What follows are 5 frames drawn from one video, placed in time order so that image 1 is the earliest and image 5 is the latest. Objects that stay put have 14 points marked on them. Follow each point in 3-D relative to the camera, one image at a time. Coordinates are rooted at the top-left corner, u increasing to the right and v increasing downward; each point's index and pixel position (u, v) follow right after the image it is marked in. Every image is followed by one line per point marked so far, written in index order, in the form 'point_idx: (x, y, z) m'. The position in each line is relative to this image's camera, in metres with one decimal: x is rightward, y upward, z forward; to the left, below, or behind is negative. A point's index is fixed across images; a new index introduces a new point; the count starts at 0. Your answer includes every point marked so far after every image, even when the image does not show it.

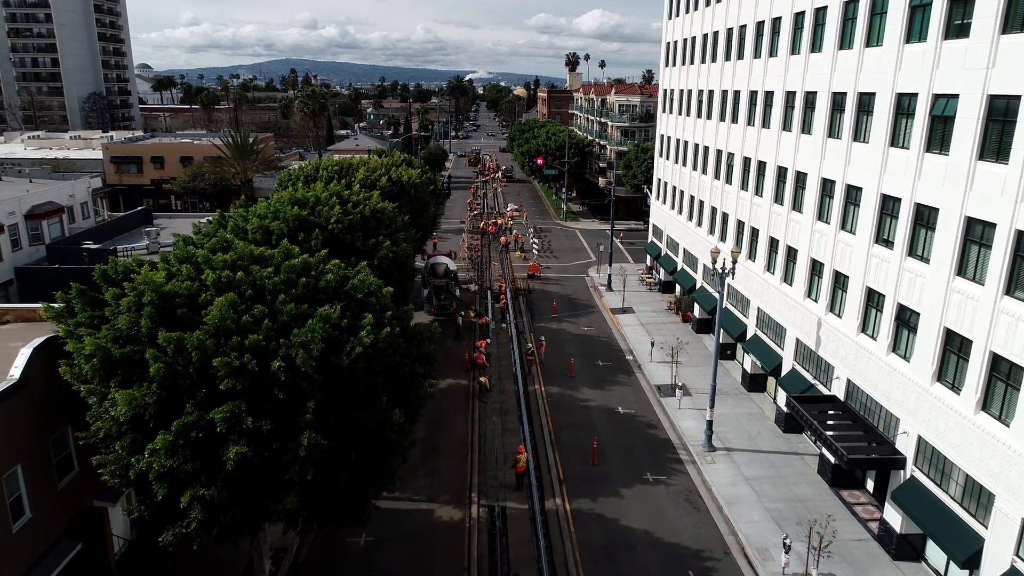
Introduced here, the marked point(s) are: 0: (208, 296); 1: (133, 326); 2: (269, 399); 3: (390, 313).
0: (-7.3, -0.2, +15.5) m
1: (-8.7, -0.9, +14.8) m
2: (-5.4, -2.5, +14.3) m
3: (-3.3, -0.7, +17.4) m
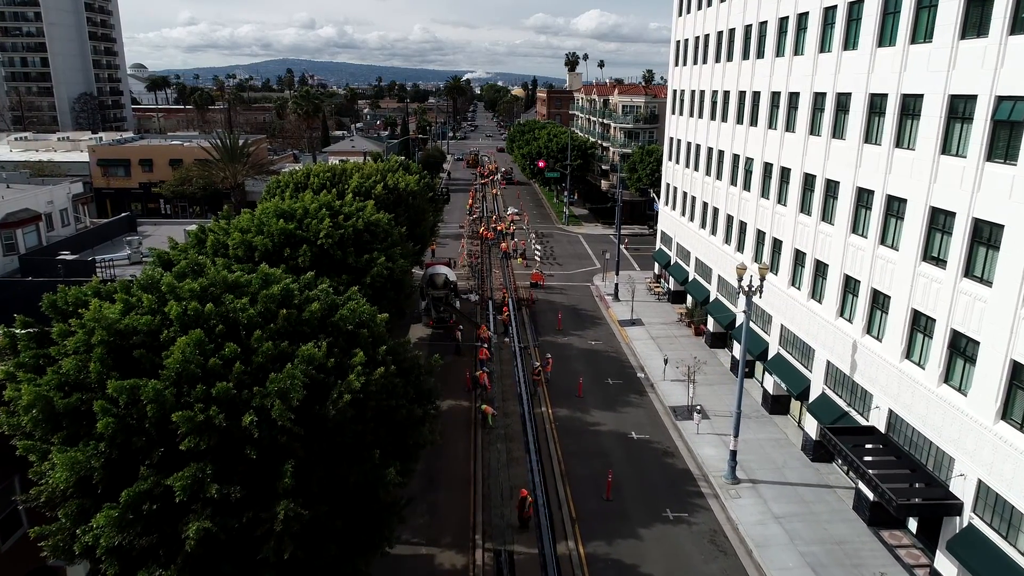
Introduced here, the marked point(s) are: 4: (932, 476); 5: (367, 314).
0: (-7.0, -0.9, +13.2) m
1: (-8.4, -1.6, +12.5) m
2: (-5.1, -3.2, +12.1) m
3: (-3.0, -1.4, +15.2) m
4: (+12.9, -5.8, +19.9) m
5: (-3.6, -0.6, +15.9) m
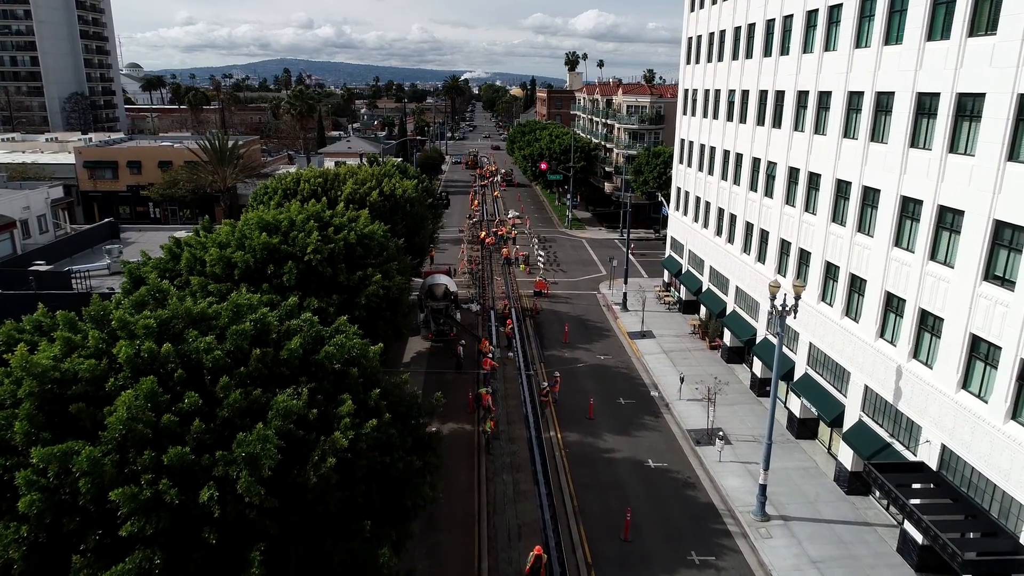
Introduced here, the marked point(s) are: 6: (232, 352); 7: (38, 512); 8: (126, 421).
0: (-6.6, -1.6, +10.9) m
1: (-8.0, -2.3, +10.2) m
2: (-4.8, -3.8, +9.8) m
3: (-2.7, -2.1, +12.9) m
4: (+13.2, -6.4, +17.6) m
5: (-3.3, -1.3, +13.6) m
6: (-5.2, -1.2, +12.1) m
7: (-6.9, -3.2, +9.3) m
8: (-6.0, -2.1, +10.0) m
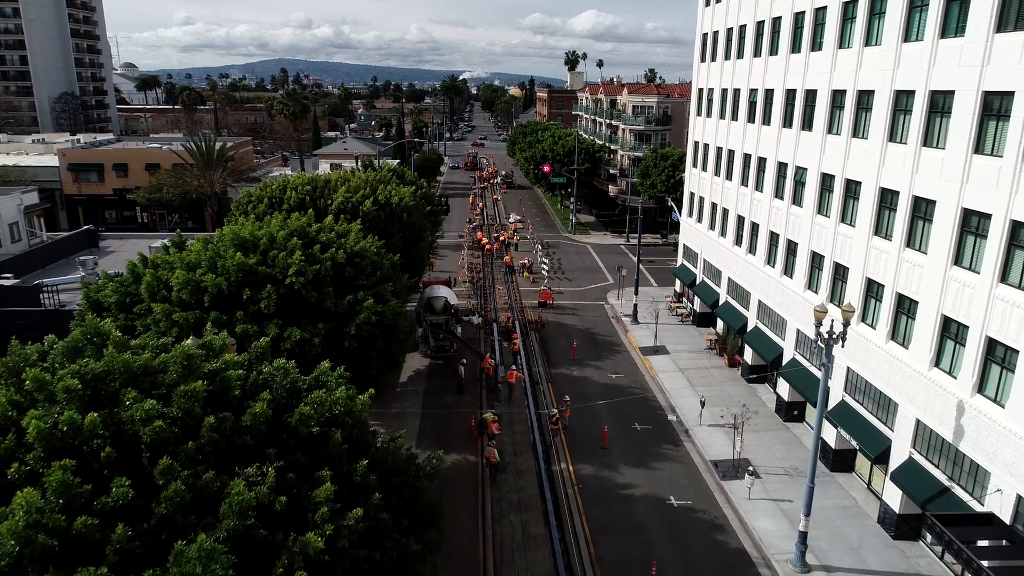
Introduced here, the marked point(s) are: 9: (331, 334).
0: (-6.3, -2.3, +8.4) m
1: (-7.7, -3.0, +7.7) m
2: (-4.4, -4.6, +7.2) m
3: (-2.3, -2.8, +10.3) m
4: (+13.6, -7.1, +15.1) m
5: (-2.9, -2.0, +11.0) m
6: (-4.9, -1.9, +9.5) m
7: (-6.5, -4.0, +6.8) m
8: (-5.6, -2.8, +7.5) m
9: (-5.0, -1.3, +18.0) m
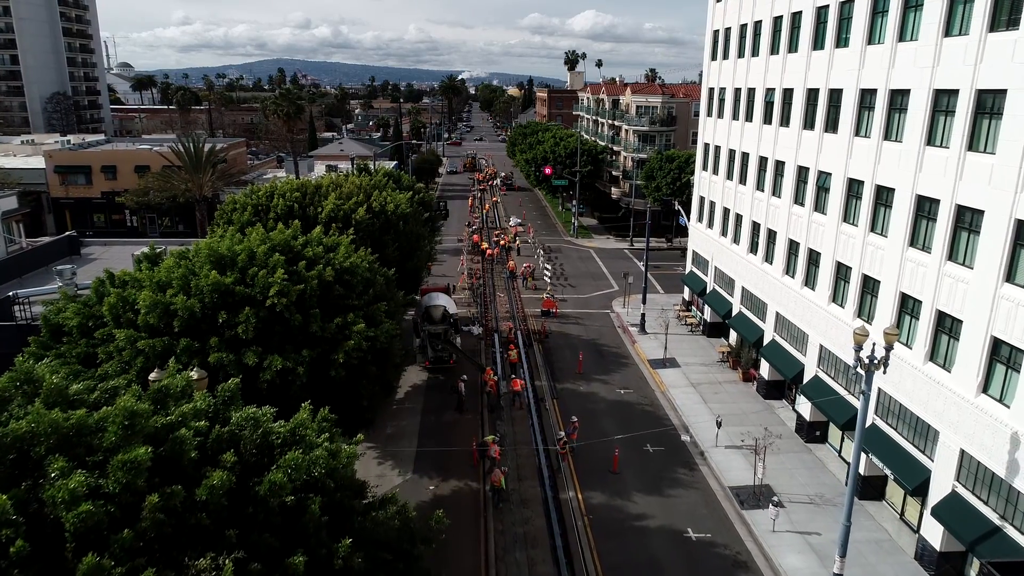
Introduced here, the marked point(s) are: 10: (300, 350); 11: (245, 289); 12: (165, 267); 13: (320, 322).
0: (-6.1, -2.8, +6.5) m
1: (-7.5, -3.6, +5.8) m
2: (-4.2, -5.1, +5.4) m
3: (-2.1, -3.3, +8.5) m
4: (+13.7, -7.7, +13.3) m
5: (-2.7, -2.6, +9.2) m
6: (-4.7, -2.5, +7.7) m
7: (-6.3, -4.5, +4.9) m
8: (-5.4, -3.3, +5.6) m
9: (-4.9, -1.8, +16.1) m
10: (-5.2, -1.5, +15.9) m
11: (-6.5, 0.0, +15.6) m
12: (-9.0, +0.5, +16.6) m
13: (-4.8, -0.8, +16.3) m
